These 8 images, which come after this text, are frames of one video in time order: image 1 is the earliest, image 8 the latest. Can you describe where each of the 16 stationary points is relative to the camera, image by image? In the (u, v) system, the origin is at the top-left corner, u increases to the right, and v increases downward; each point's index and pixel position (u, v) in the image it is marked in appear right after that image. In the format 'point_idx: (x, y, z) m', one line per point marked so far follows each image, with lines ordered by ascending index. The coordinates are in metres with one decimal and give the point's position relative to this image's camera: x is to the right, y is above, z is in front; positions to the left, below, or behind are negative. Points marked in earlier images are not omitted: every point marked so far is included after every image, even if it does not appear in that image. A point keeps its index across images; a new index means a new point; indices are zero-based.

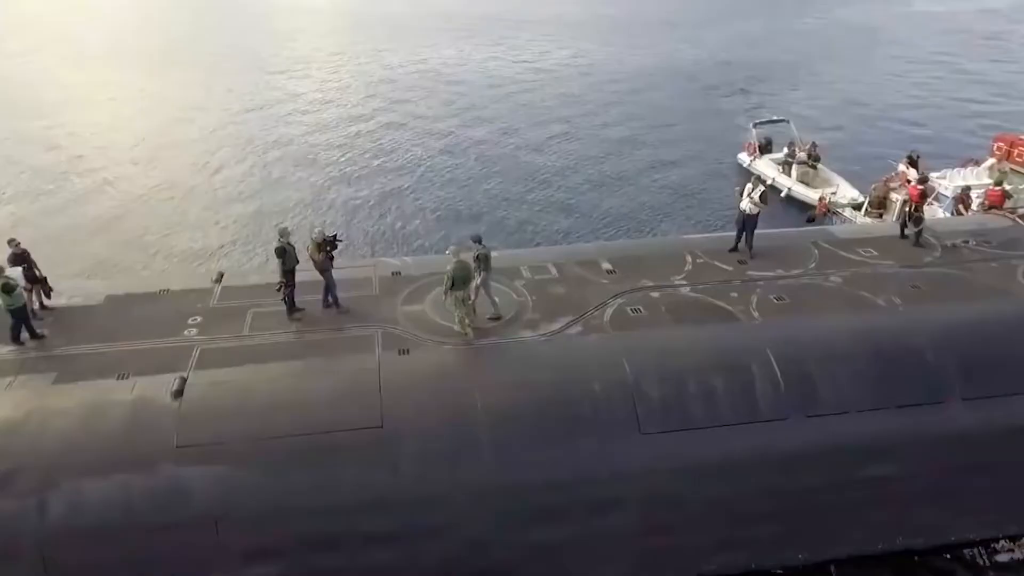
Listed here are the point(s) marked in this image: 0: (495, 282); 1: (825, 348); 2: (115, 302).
0: (-0.5, +0.1, +15.8) m
1: (+6.0, -1.1, +14.2) m
2: (-7.8, -0.3, +14.5) m
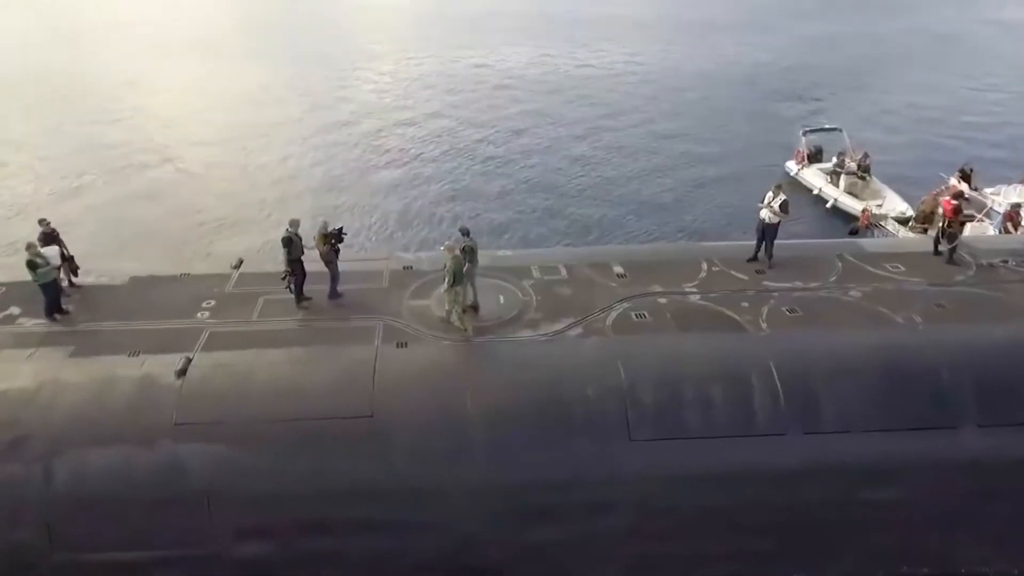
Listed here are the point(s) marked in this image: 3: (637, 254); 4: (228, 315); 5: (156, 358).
0: (-0.3, +0.2, +15.9) m
1: (+6.0, -1.4, +13.8) m
2: (-7.7, +0.1, +15.2) m
3: (+2.9, +0.8, +17.3) m
4: (-5.5, -0.5, +14.3) m
5: (-6.3, -1.2, +13.1) m
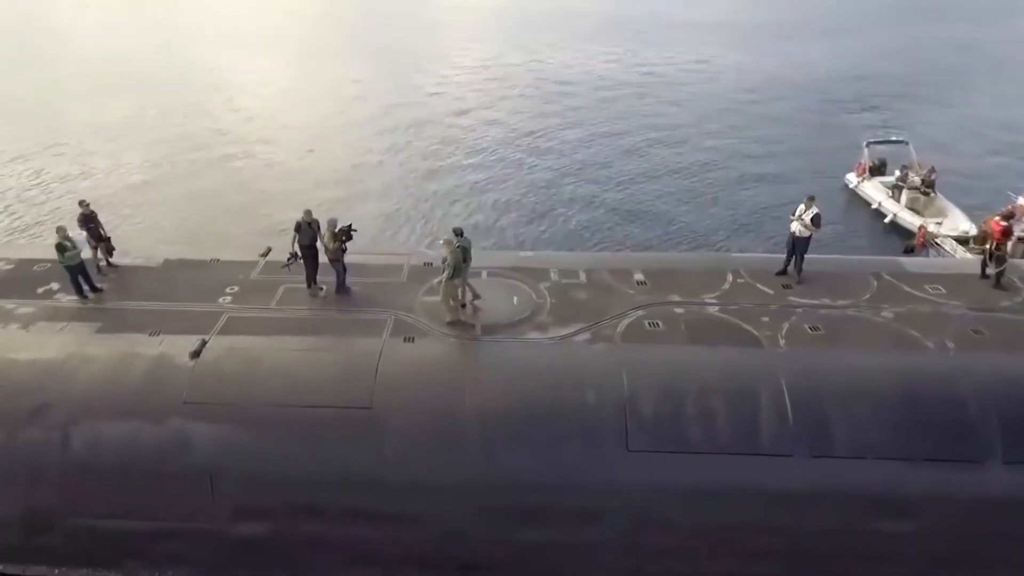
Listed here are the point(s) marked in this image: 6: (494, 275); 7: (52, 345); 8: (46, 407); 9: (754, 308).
0: (+0.1, +0.1, +15.9) m
1: (+6.0, -1.7, +13.3) m
2: (-7.4, +0.4, +15.9) m
3: (+3.5, +0.6, +17.1) m
4: (-5.3, -0.3, +14.8) m
5: (-6.2, -0.9, +13.7) m
6: (-0.5, +0.3, +16.1) m
7: (-8.3, -1.0, +13.4) m
8: (-8.0, -2.0, +12.7) m
9: (+5.0, -0.4, +15.3) m
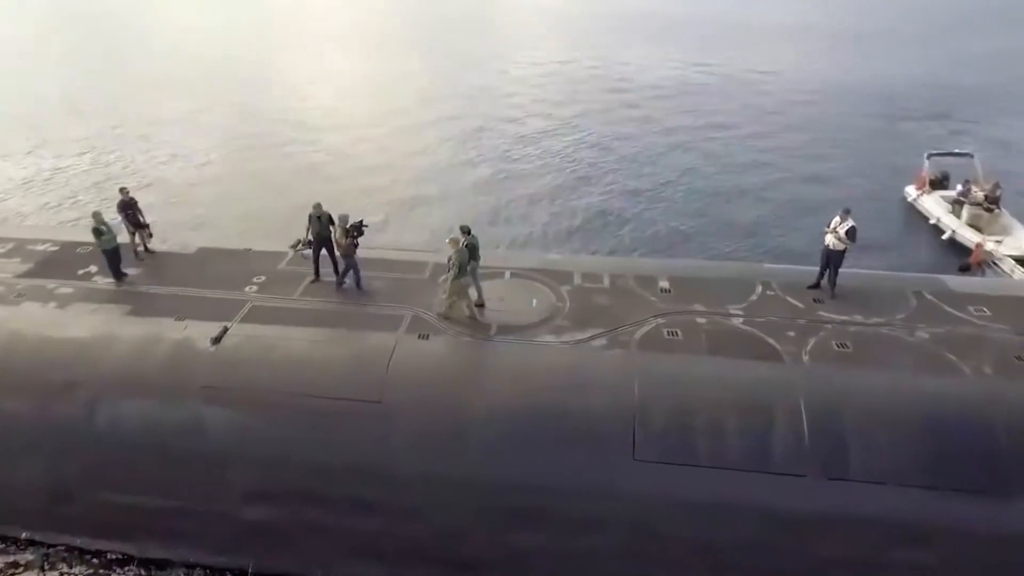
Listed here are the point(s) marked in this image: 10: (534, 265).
0: (+0.6, +0.1, +15.8) m
1: (+6.2, -2.0, +12.8) m
2: (-6.9, +0.7, +16.4) m
3: (+4.0, +0.4, +16.7) m
4: (-4.9, -0.1, +15.2) m
5: (-6.0, -0.7, +14.1) m
6: (0.0, +0.3, +16.1) m
7: (-8.1, -0.7, +14.0) m
8: (-7.8, -1.7, +13.3) m
9: (+5.4, -0.7, +14.8) m
10: (+0.5, +0.5, +16.6) m
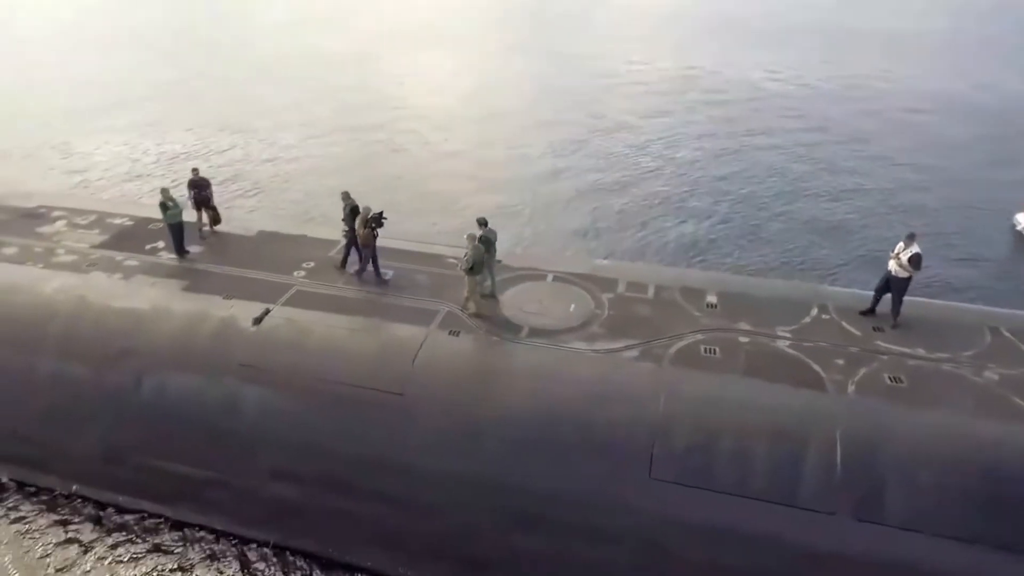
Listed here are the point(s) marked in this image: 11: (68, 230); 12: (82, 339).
0: (+1.4, 0.0, +15.6) m
1: (+6.5, -2.5, +11.8) m
2: (-5.8, +1.1, +17.1) m
3: (+5.0, 0.0, +16.0) m
4: (-4.0, +0.2, +15.6) m
5: (-5.3, -0.3, +14.7) m
6: (+1.0, +0.2, +15.9) m
7: (-7.4, -0.2, +14.9) m
8: (-7.3, -1.2, +14.2) m
9: (+6.0, -1.1, +13.9) m
10: (+1.5, +0.4, +16.4) m
11: (-10.4, +1.4, +17.3) m
12: (-8.4, -1.0, +14.4) m
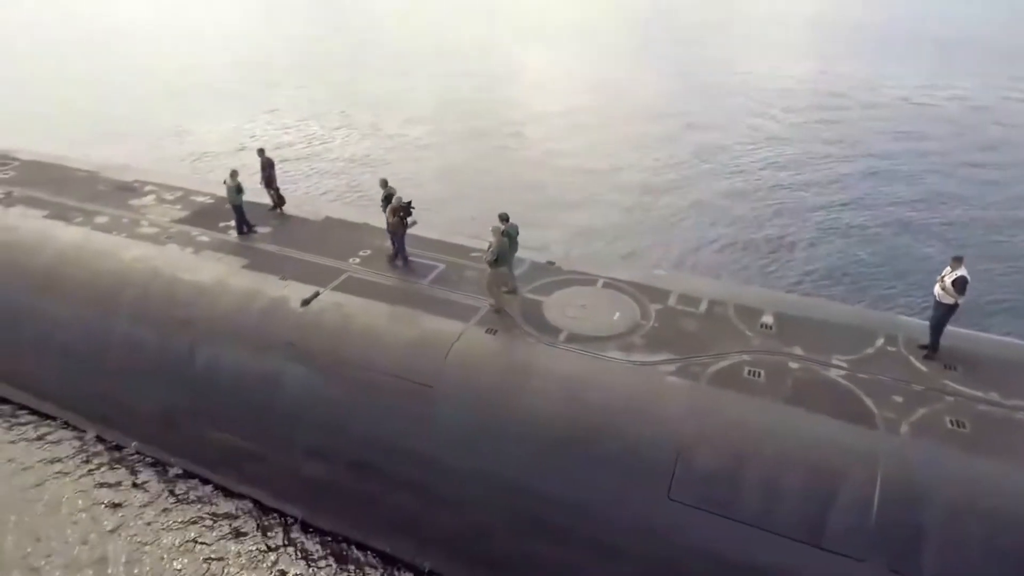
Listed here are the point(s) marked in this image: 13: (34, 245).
0: (+2.4, -0.2, +15.2) m
1: (+6.6, -3.1, +10.7) m
2: (-4.4, +1.5, +17.7) m
3: (+6.0, -0.4, +15.1) m
4: (-3.0, +0.5, +16.0) m
5: (-4.4, 0.0, +15.3) m
6: (+2.0, 0.0, +15.6) m
7: (-6.4, +0.4, +15.7) m
8: (-6.5, -0.7, +15.0) m
9: (+6.6, -1.7, +12.9) m
10: (+2.6, +0.2, +15.9) m
11: (-9.0, +2.1, +18.6) m
12: (-7.5, -0.4, +15.4) m
13: (-11.2, +1.1, +17.4) m
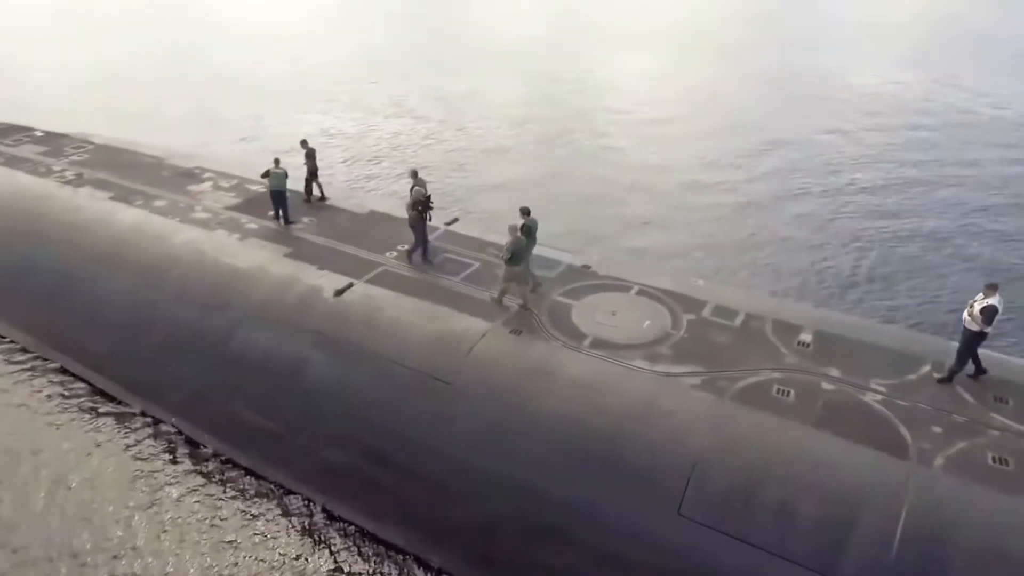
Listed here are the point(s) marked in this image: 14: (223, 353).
0: (+3.0, -0.4, +14.8) m
1: (+6.6, -3.4, +10.0) m
2: (-3.4, +1.7, +18.0) m
3: (+6.6, -0.8, +14.4) m
4: (-2.2, +0.6, +16.1) m
5: (-3.7, +0.2, +15.6) m
6: (+2.7, -0.1, +15.3) m
7: (-5.7, +0.7, +16.2) m
8: (-5.9, -0.3, +15.5) m
9: (+6.9, -2.0, +12.2) m
10: (+3.3, 0.0, +15.6) m
11: (-7.8, +2.5, +19.3) m
12: (-6.9, 0.0, +16.0) m
13: (-10.2, +1.6, +18.3) m
14: (-6.0, -1.3, +15.3) m
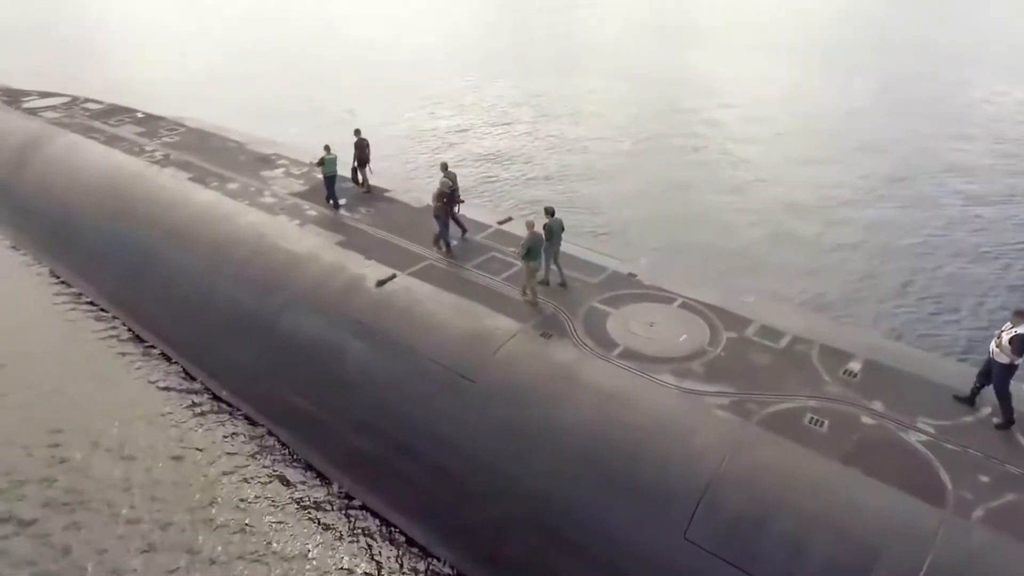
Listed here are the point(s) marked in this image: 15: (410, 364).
0: (+3.7, -0.6, +14.3) m
1: (+6.4, -3.9, +9.1) m
2: (-2.0, +1.9, +18.3) m
3: (+7.1, -1.3, +13.4) m
4: (-1.2, +0.7, +16.3) m
5: (-2.8, +0.5, +15.9) m
6: (+3.5, -0.4, +14.8) m
7: (-4.6, +1.0, +16.8) m
8: (-5.0, 0.0, +16.2) m
9: (+7.1, -2.6, +11.1) m
10: (+4.1, -0.3, +15.0) m
11: (-6.2, +3.0, +20.2) m
12: (-5.9, +0.4, +16.8) m
13: (-8.8, +2.3, +19.5) m
14: (-5.2, -1.0, +15.9) m
15: (-1.9, -1.4, +14.0) m
